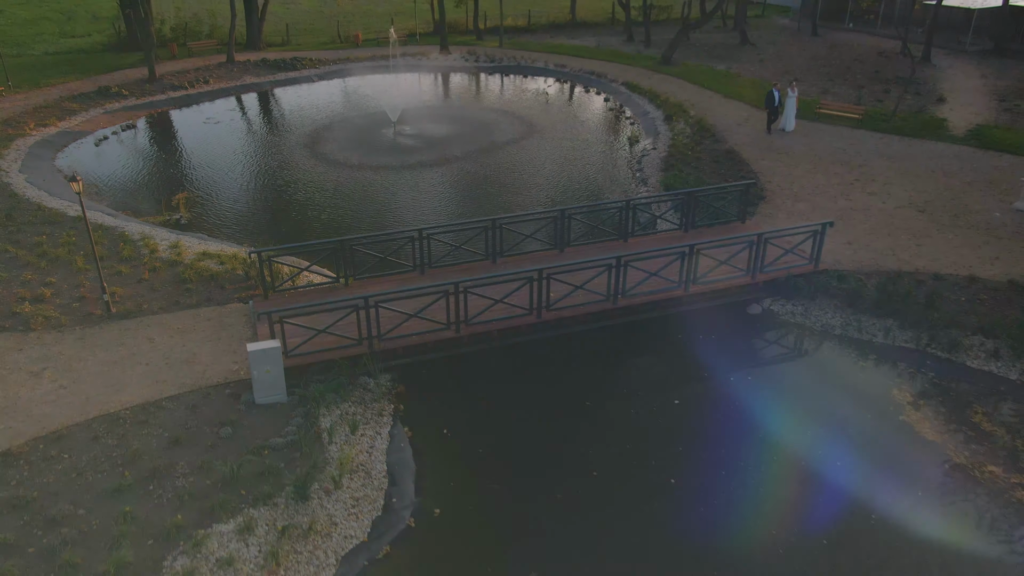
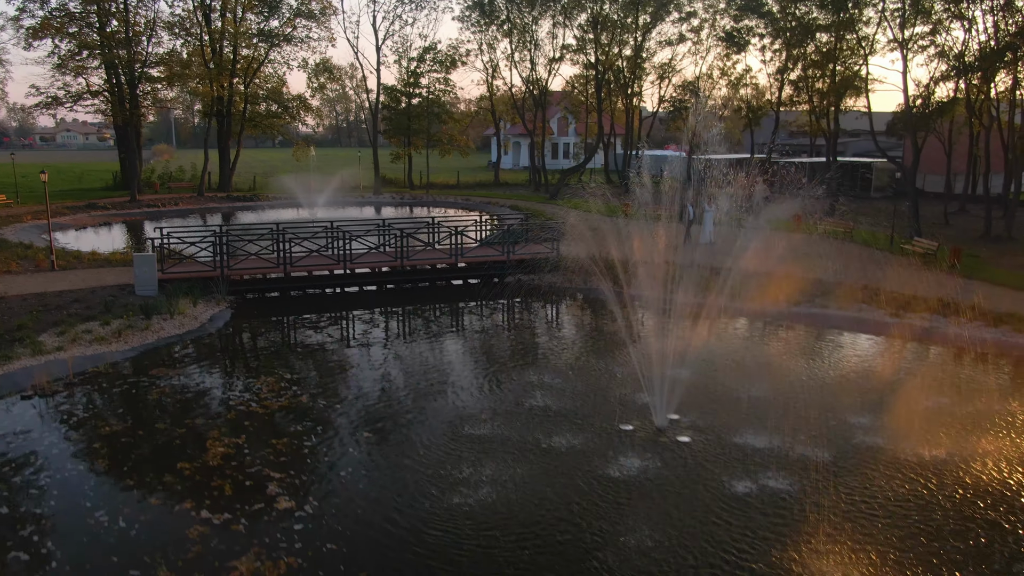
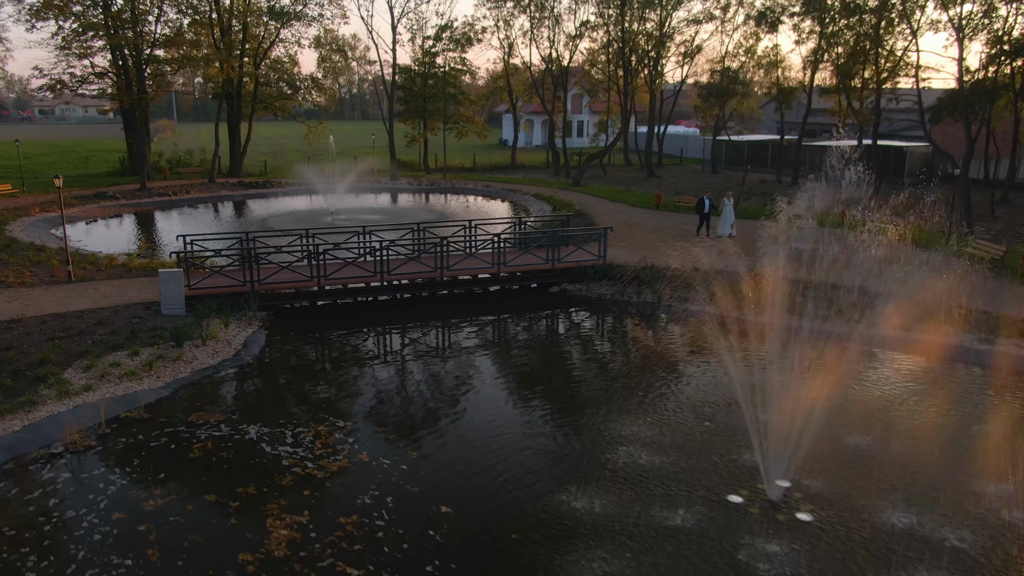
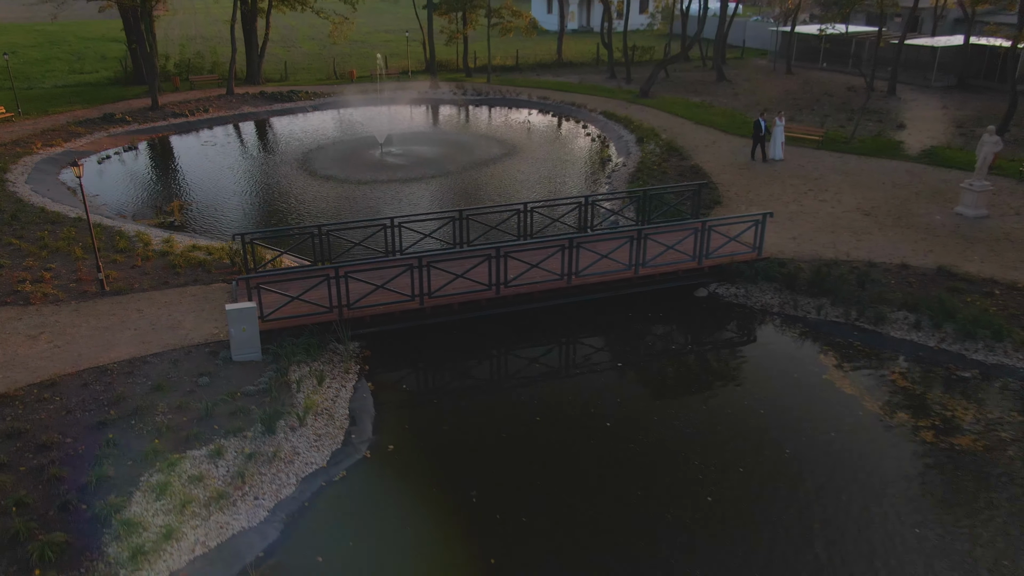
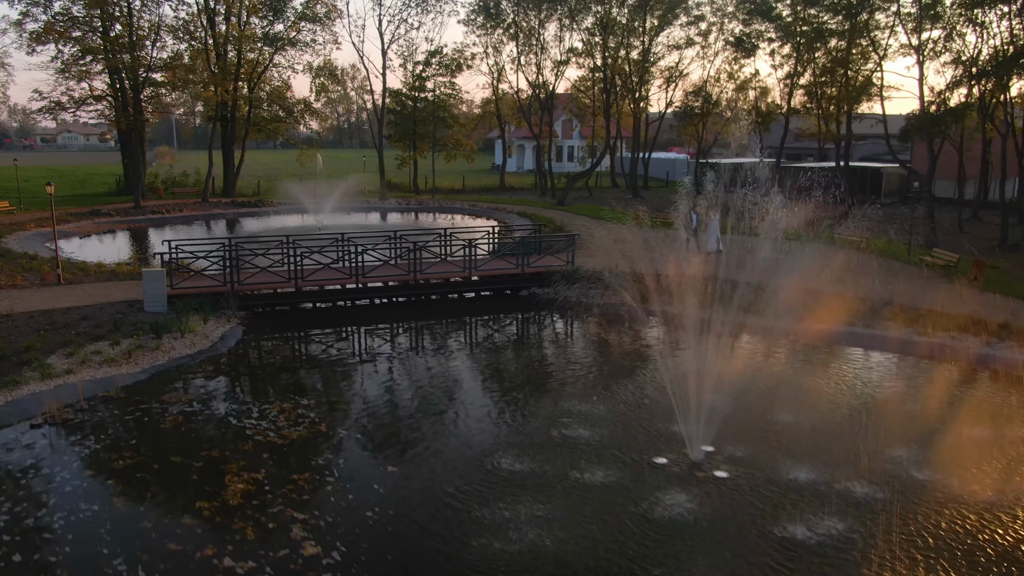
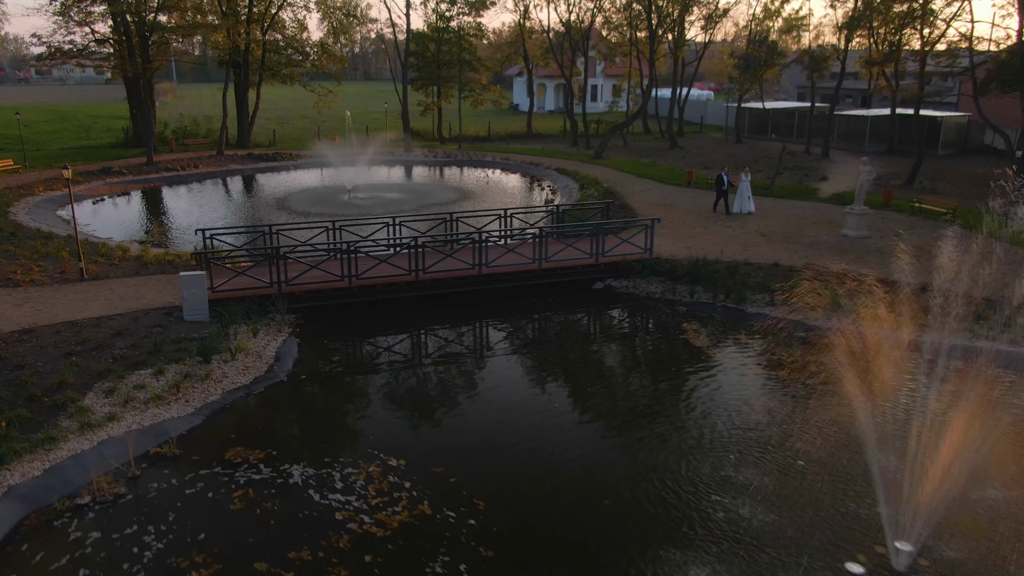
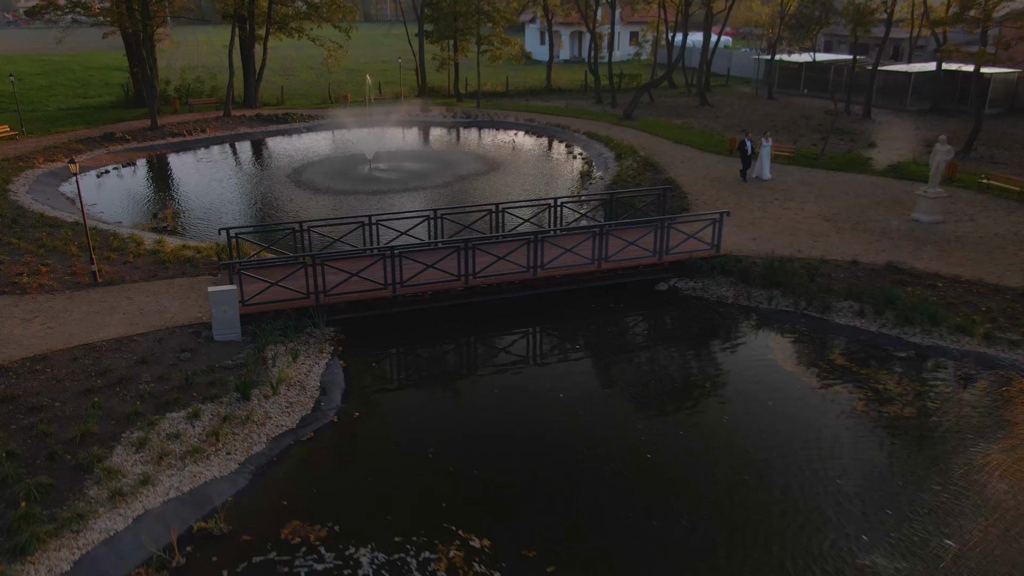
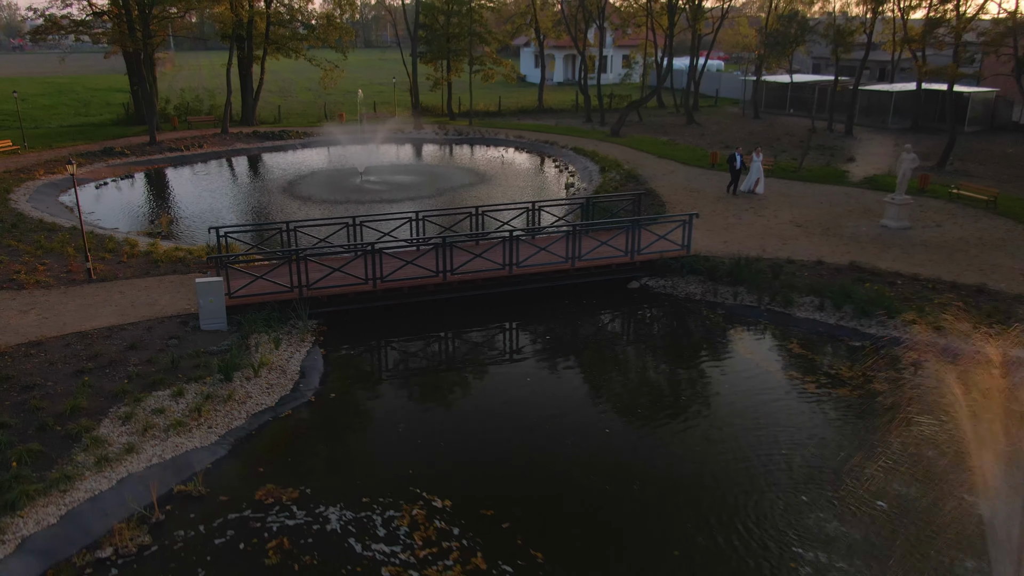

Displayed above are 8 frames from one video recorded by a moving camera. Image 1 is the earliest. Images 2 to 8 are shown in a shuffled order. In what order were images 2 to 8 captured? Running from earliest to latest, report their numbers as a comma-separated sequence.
4, 7, 8, 6, 3, 5, 2
